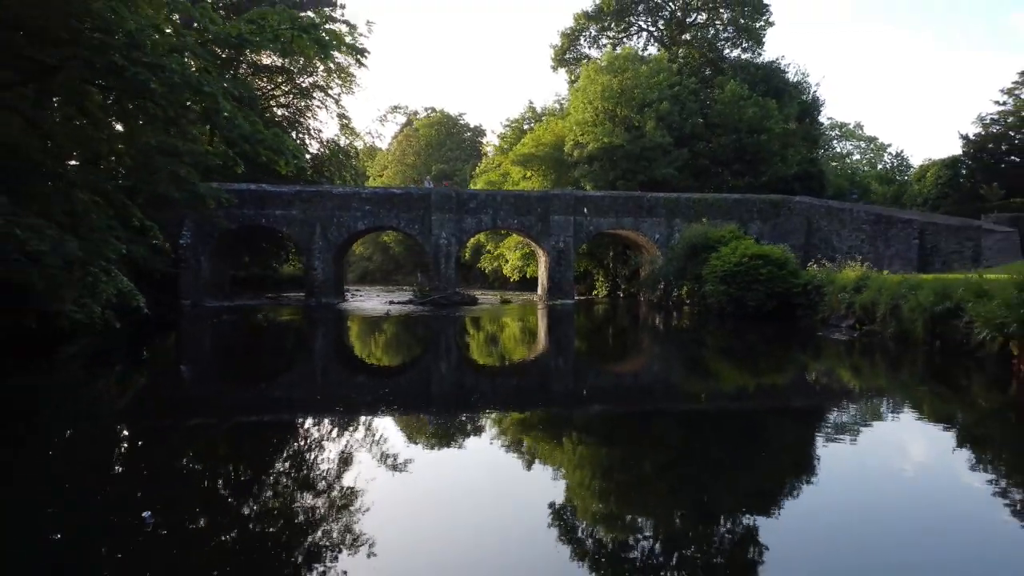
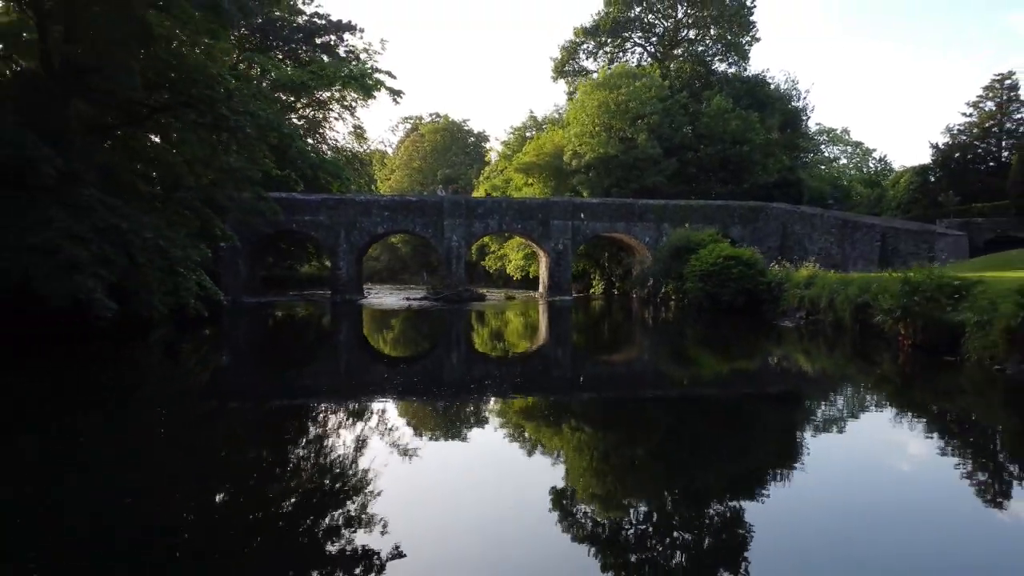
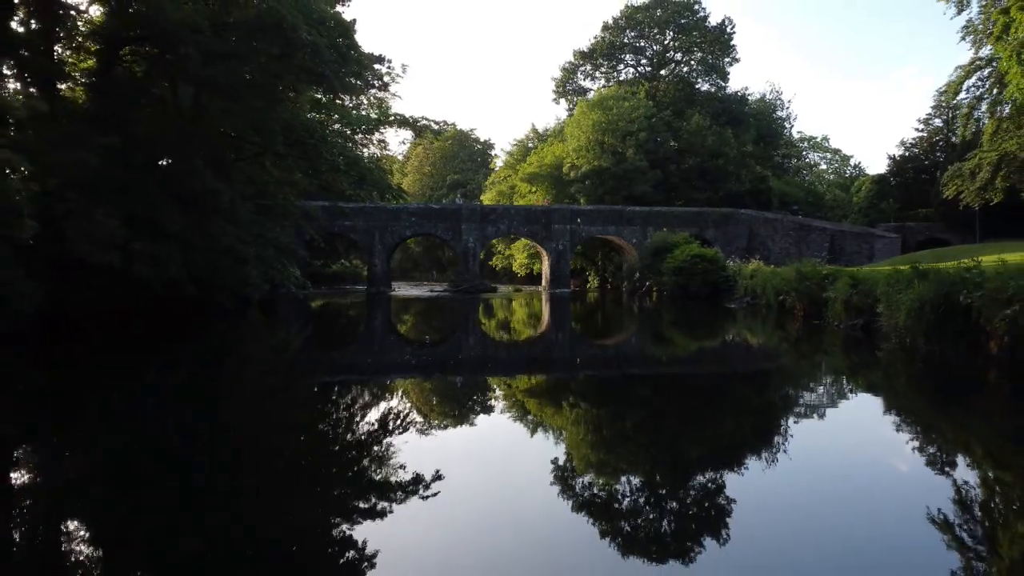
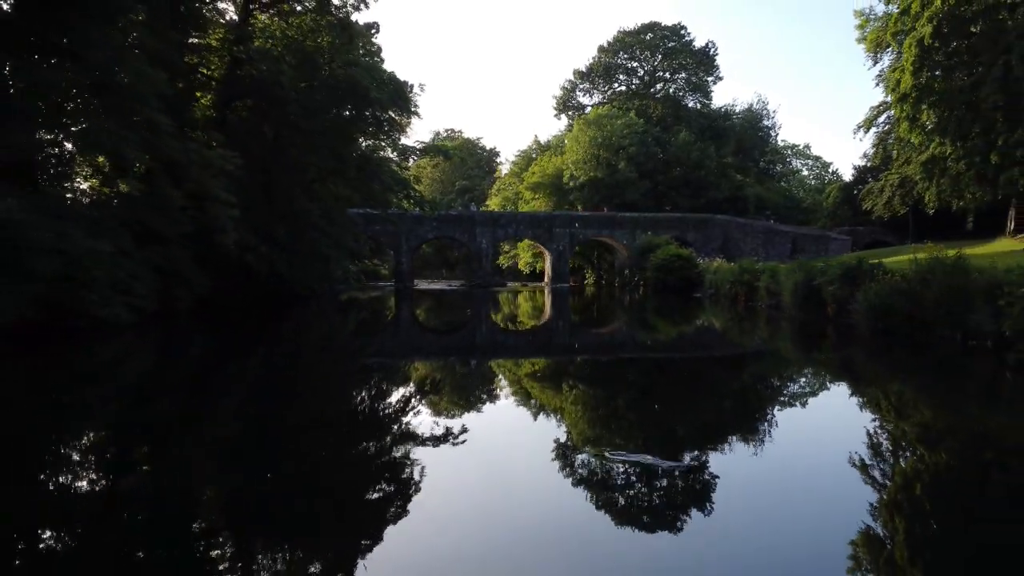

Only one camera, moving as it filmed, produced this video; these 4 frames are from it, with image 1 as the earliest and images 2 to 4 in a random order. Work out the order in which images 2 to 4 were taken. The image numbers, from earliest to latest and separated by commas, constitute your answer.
2, 3, 4
